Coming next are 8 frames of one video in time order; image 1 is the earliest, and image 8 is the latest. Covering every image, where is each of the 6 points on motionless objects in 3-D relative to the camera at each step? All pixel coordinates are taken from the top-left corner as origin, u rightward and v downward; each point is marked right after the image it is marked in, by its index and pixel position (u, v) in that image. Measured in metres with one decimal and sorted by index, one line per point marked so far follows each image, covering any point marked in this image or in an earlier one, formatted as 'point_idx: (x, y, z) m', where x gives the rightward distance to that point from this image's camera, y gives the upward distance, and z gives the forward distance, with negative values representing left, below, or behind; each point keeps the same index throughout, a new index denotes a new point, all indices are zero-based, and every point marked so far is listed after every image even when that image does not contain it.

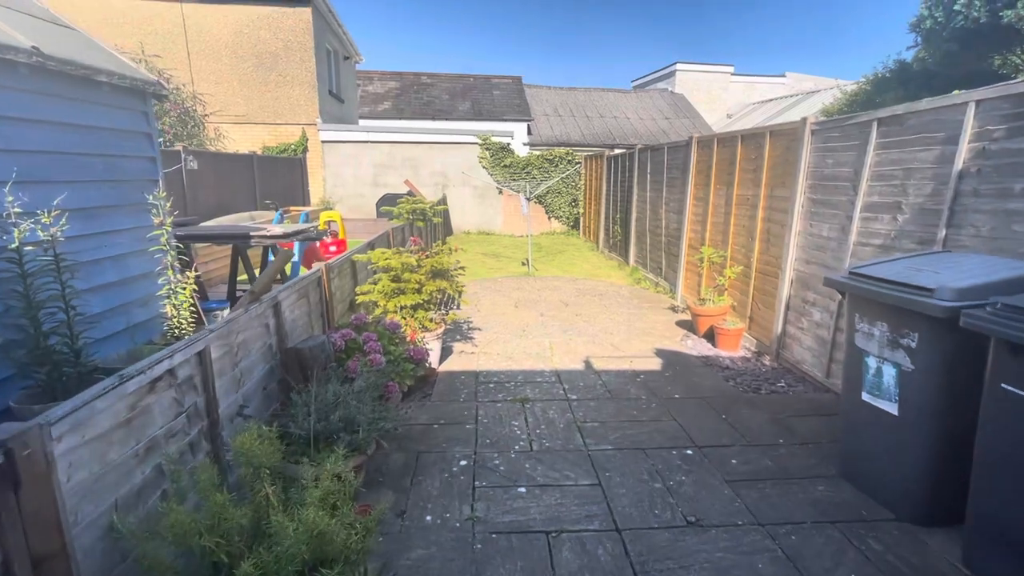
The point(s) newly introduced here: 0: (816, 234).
0: (+2.6, +0.5, +4.2) m
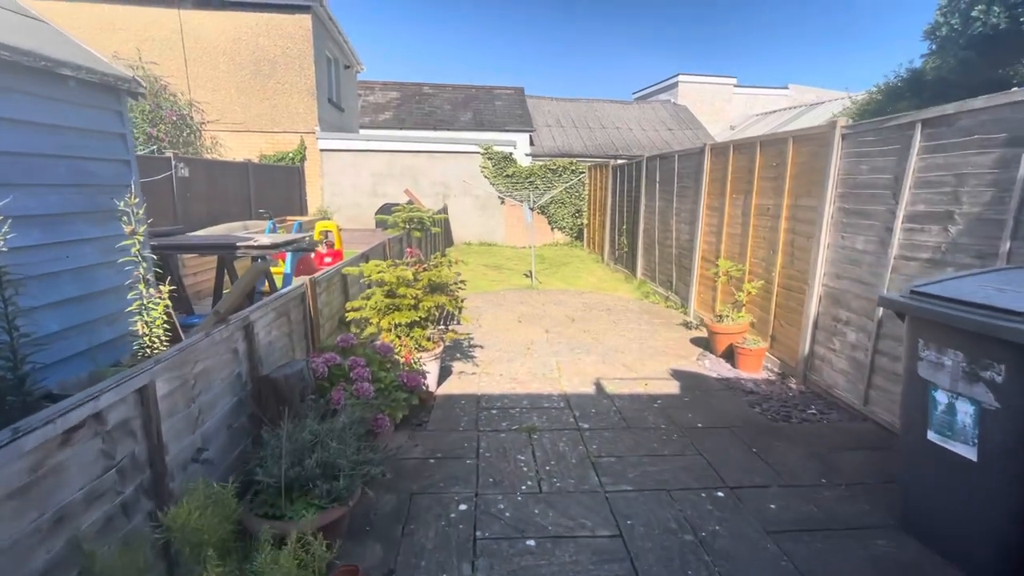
0: (+2.7, +0.3, +3.8) m
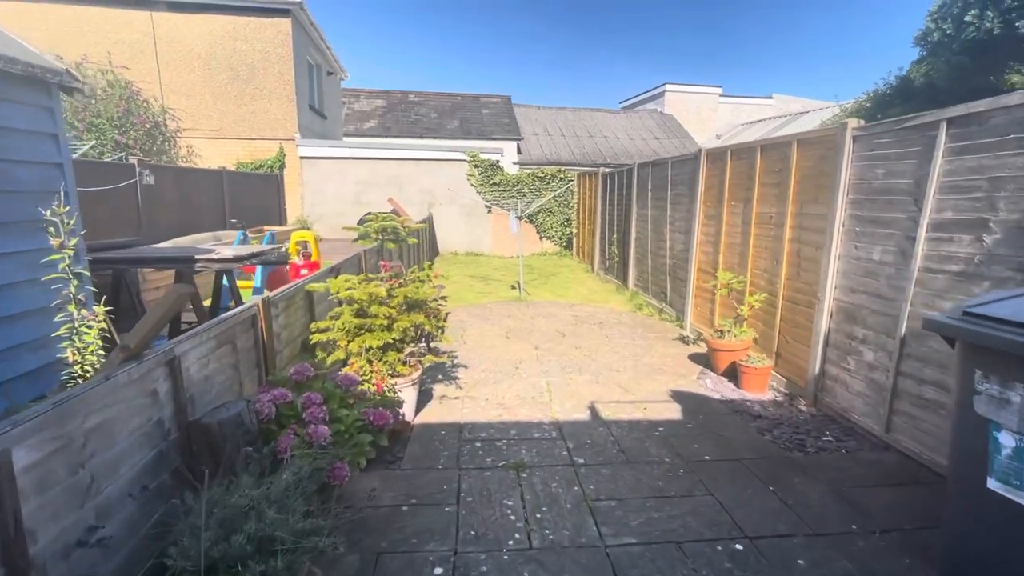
0: (+2.6, +0.2, +3.5) m
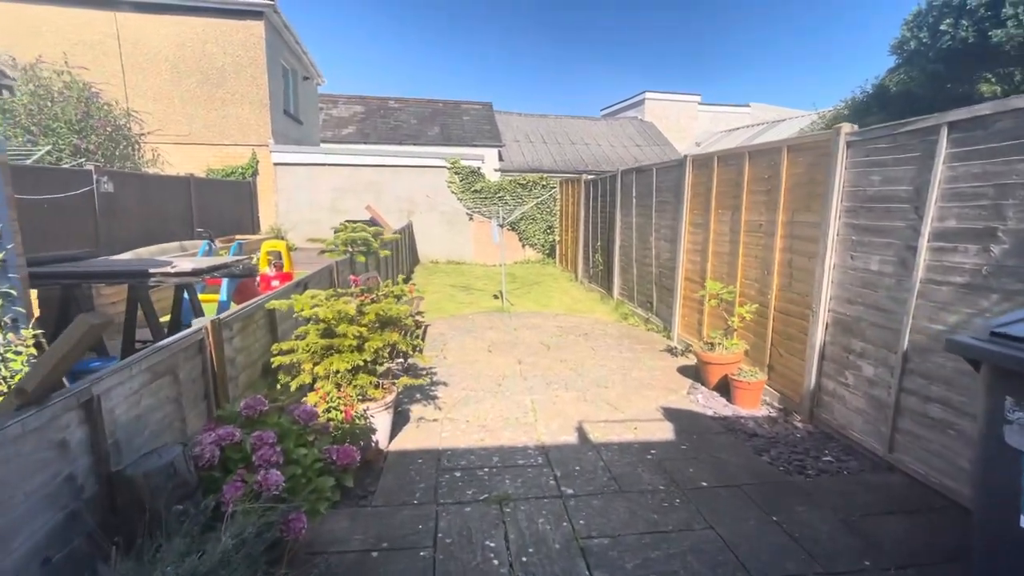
0: (+2.4, +0.1, +3.4) m
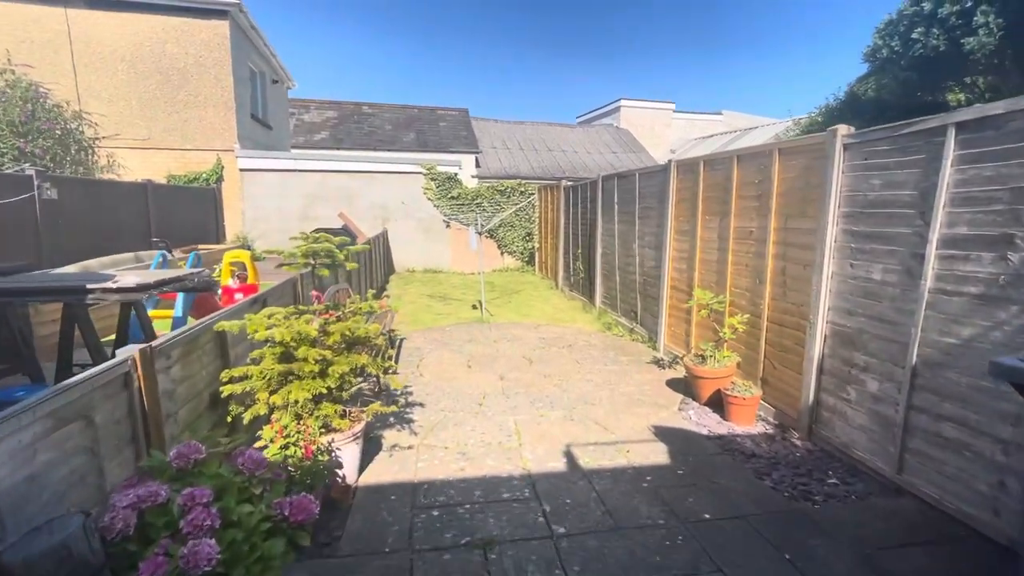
0: (+2.3, +0.1, +3.2) m
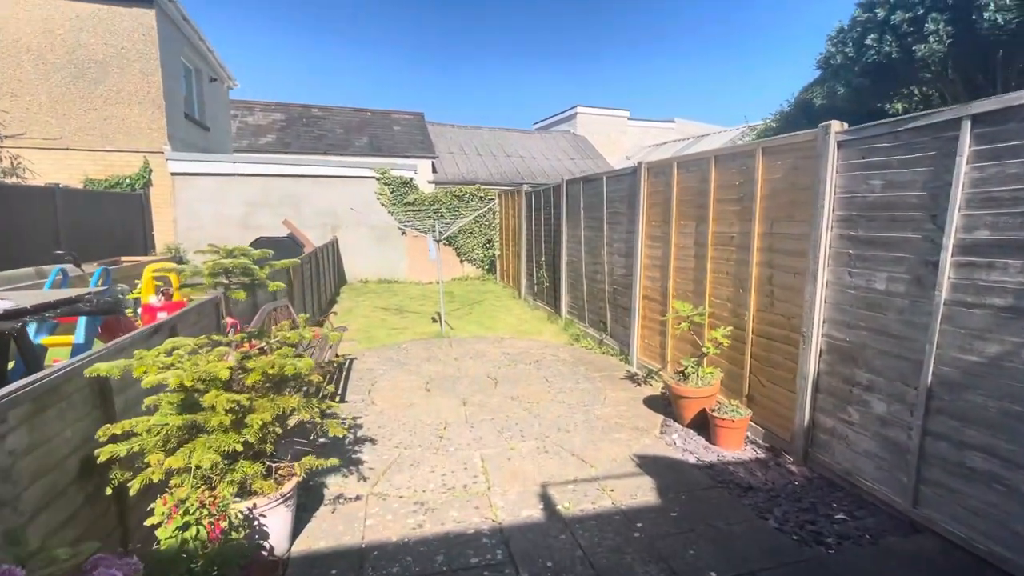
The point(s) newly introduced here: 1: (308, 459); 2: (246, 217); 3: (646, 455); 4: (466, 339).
0: (+2.1, 0.0, +2.9) m
1: (-1.0, -0.8, +2.4) m
2: (-6.3, +1.7, +11.5) m
3: (+1.0, -1.2, +3.5) m
4: (-0.6, -0.7, +6.8) m
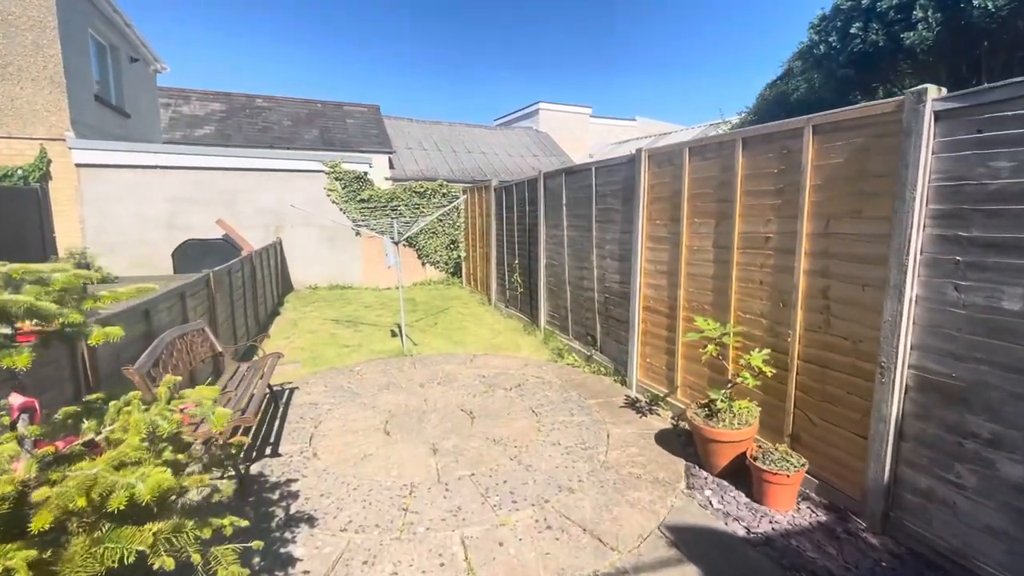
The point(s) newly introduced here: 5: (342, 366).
0: (+2.1, -0.1, +2.2) m
1: (-0.9, -1.0, +1.4) m
2: (-7.0, +1.5, +10.0) m
3: (+0.9, -1.3, +2.7) m
4: (-0.9, -0.8, +5.8) m
5: (-2.0, -0.9, +5.6) m
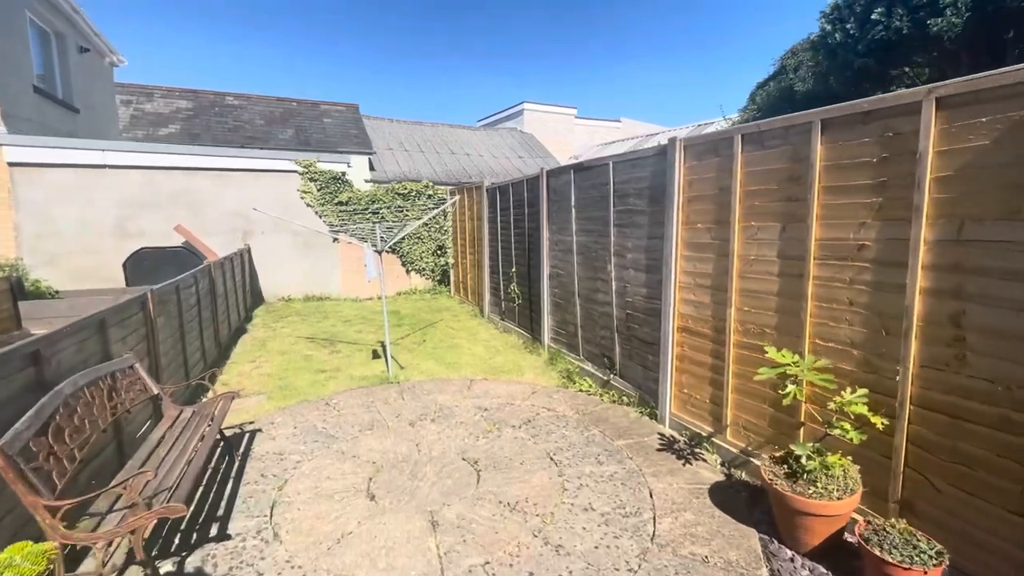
0: (+2.2, -0.2, +1.5) m
1: (-0.7, -1.1, +0.5) m
2: (-7.1, +1.2, +9.0) m
3: (+1.1, -1.4, +1.9) m
4: (-0.9, -1.0, +4.9) m
5: (-1.9, -1.1, +4.7) m
